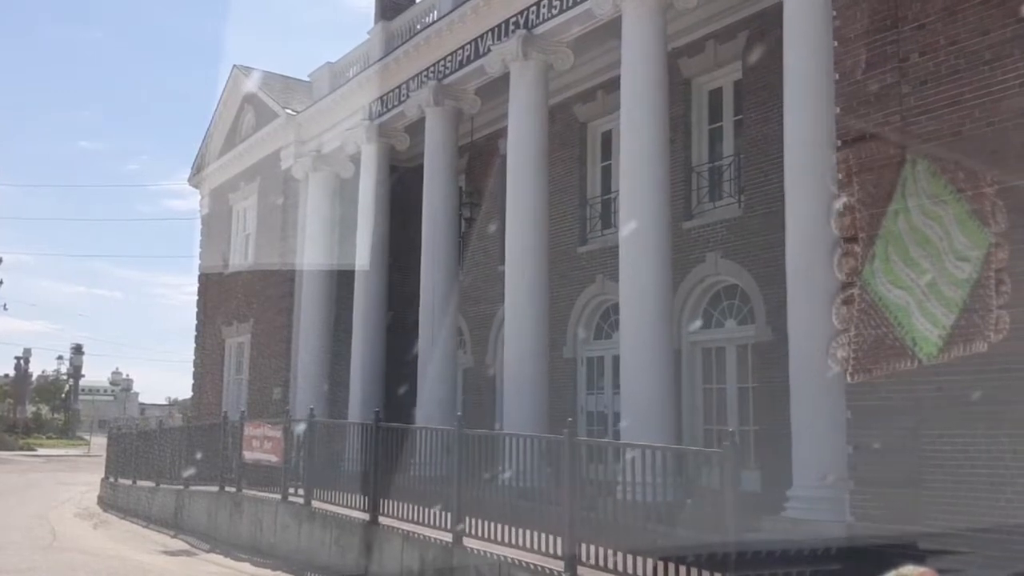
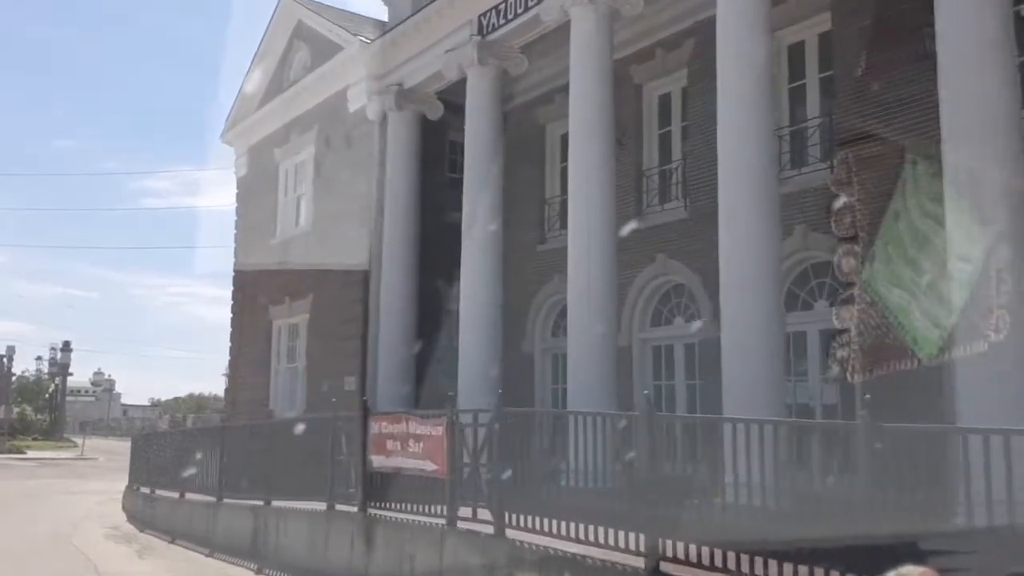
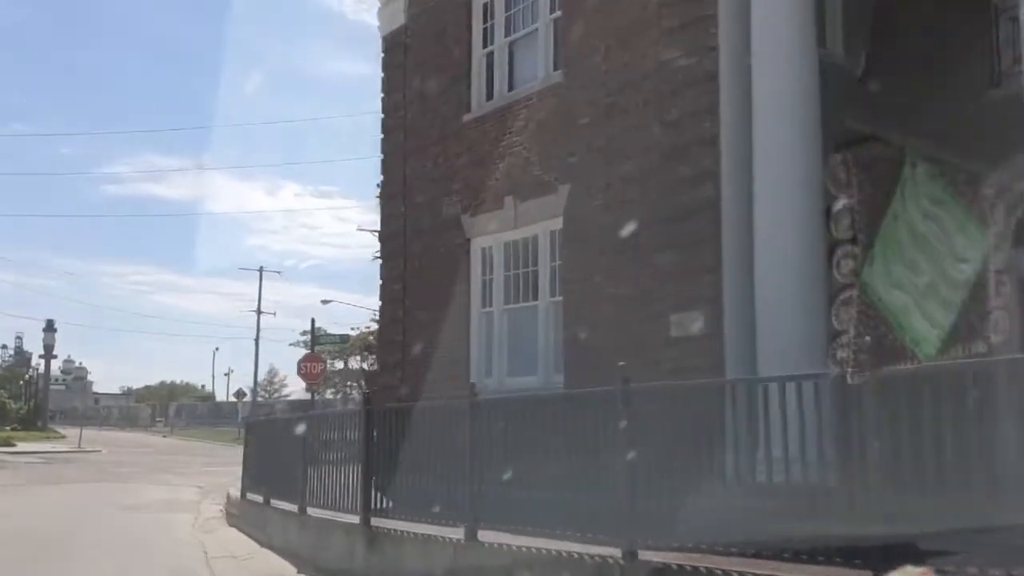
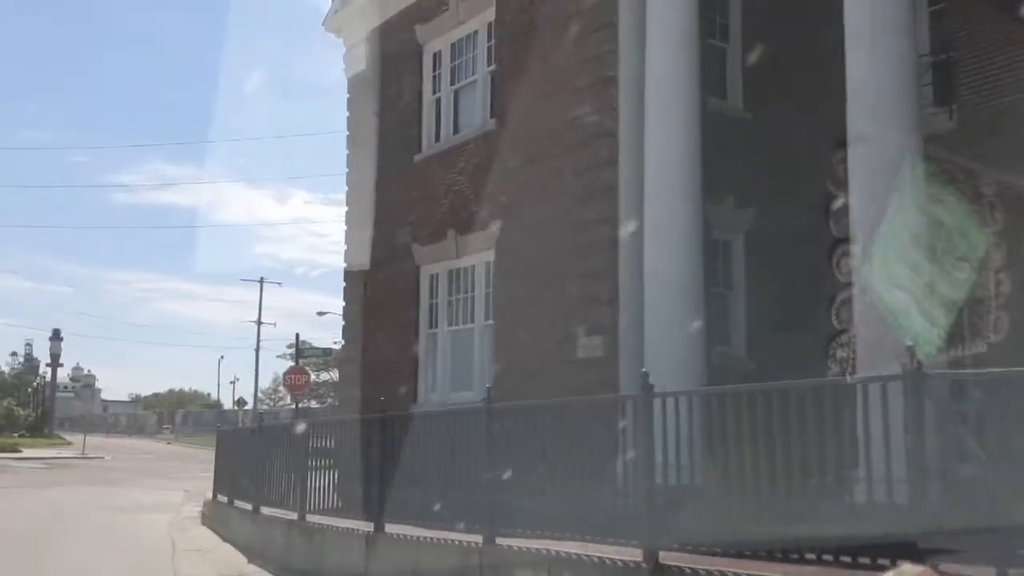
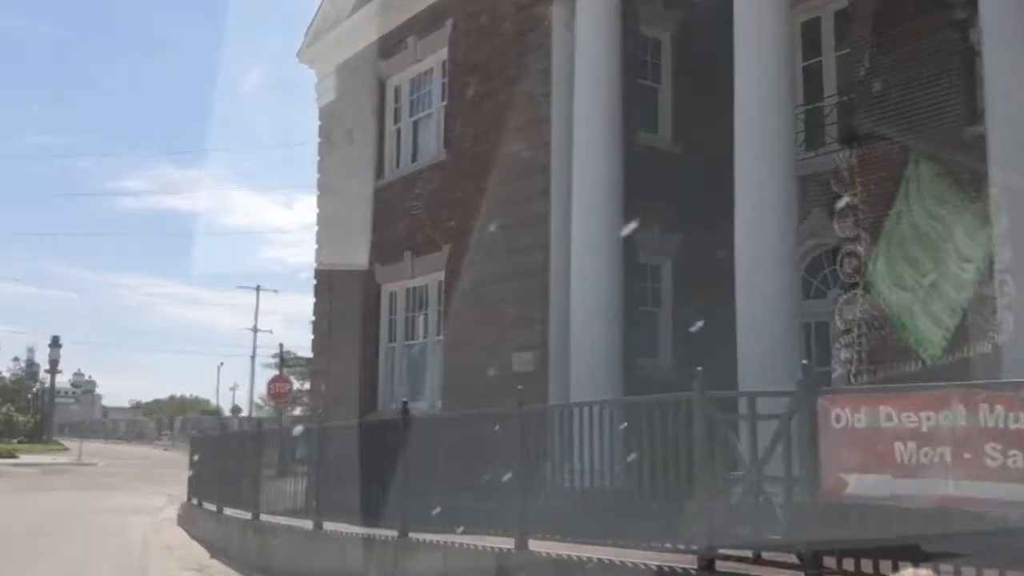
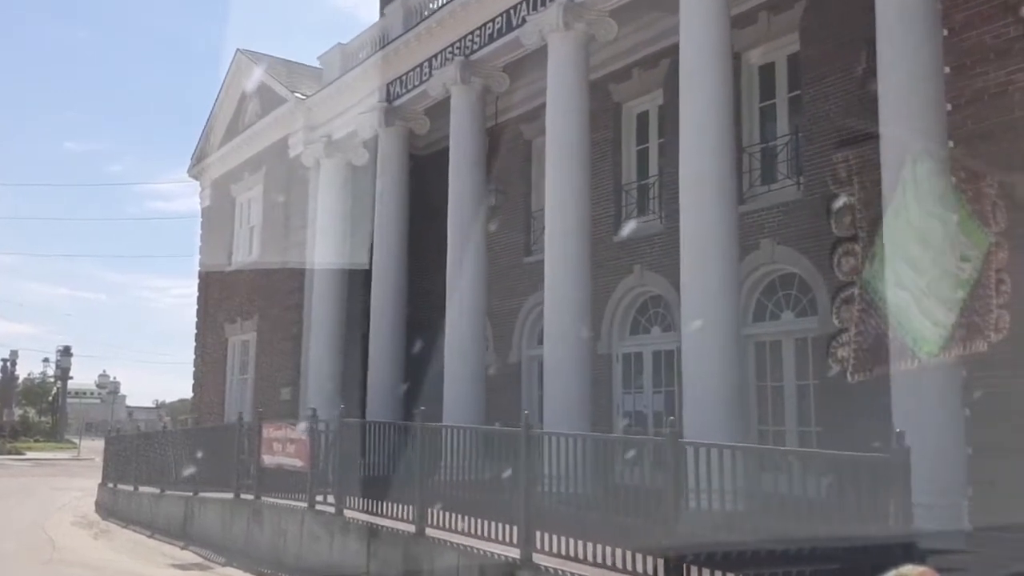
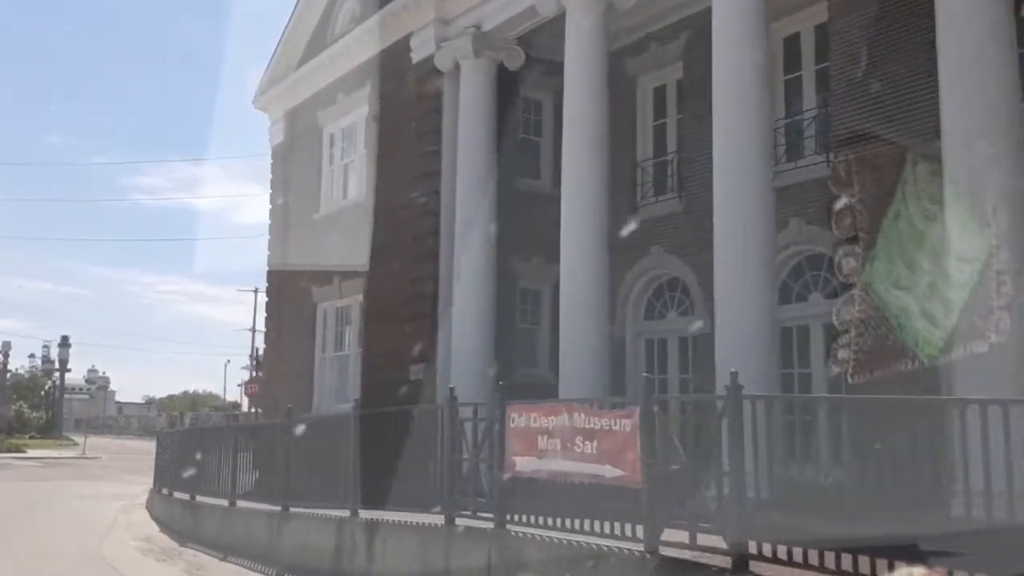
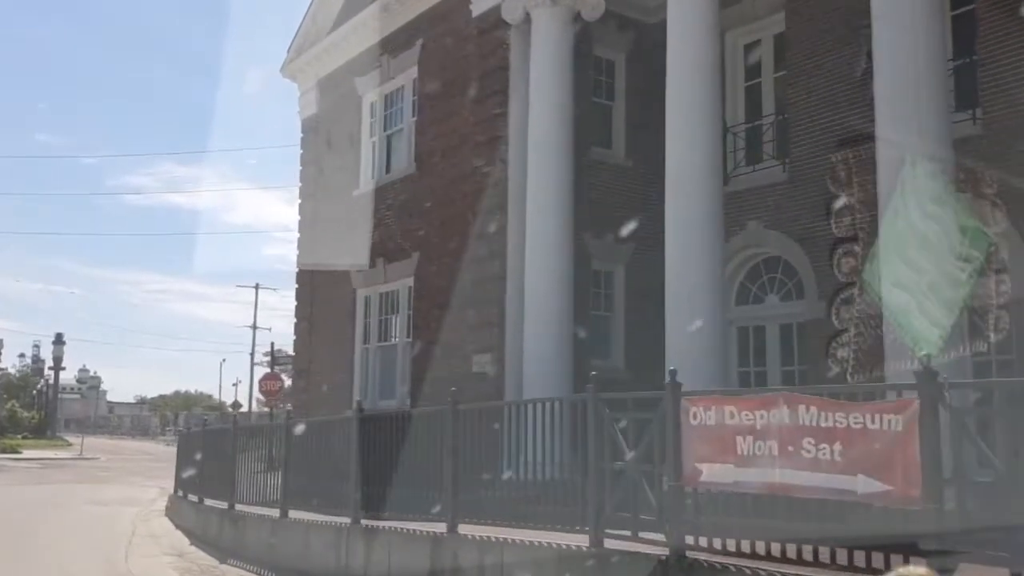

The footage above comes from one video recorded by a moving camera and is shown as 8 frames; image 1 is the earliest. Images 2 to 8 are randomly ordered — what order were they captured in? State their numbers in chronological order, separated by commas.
6, 2, 7, 8, 5, 4, 3
